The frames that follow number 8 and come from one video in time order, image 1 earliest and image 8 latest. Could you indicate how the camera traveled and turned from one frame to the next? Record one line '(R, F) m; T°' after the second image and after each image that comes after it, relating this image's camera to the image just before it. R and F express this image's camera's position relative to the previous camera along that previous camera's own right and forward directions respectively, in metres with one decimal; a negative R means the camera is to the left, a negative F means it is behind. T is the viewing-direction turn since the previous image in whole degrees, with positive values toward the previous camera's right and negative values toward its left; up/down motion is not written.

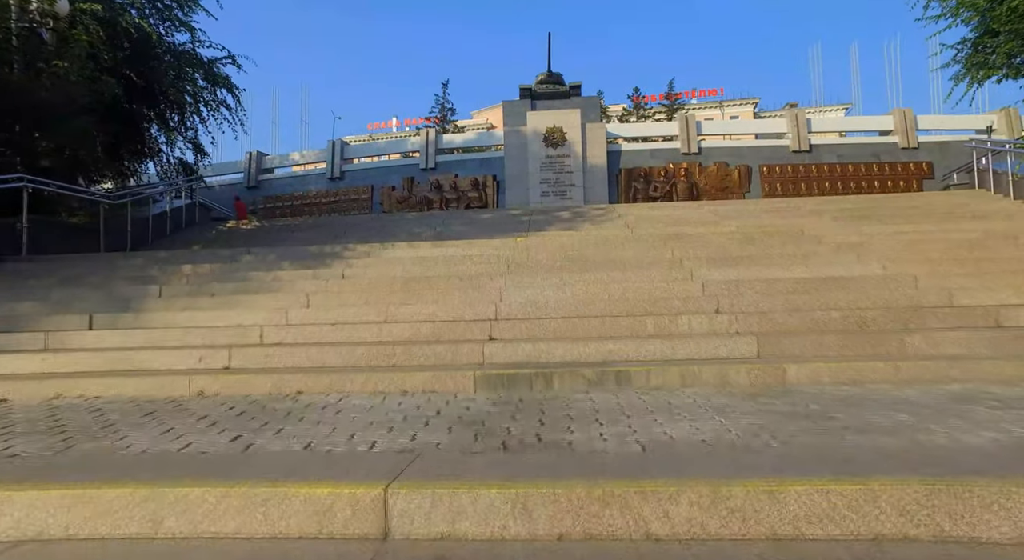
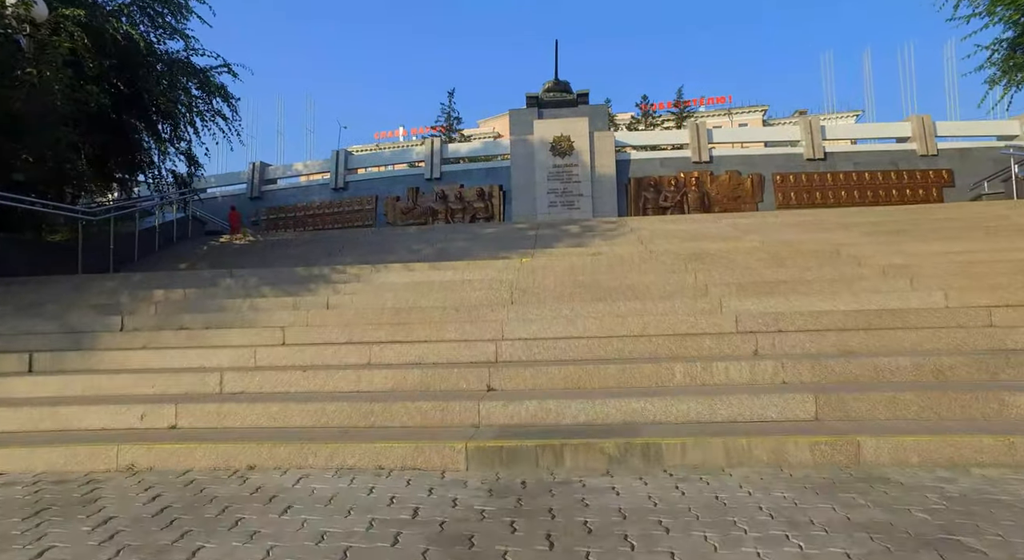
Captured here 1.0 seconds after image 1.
(0.0, +0.8) m; -1°
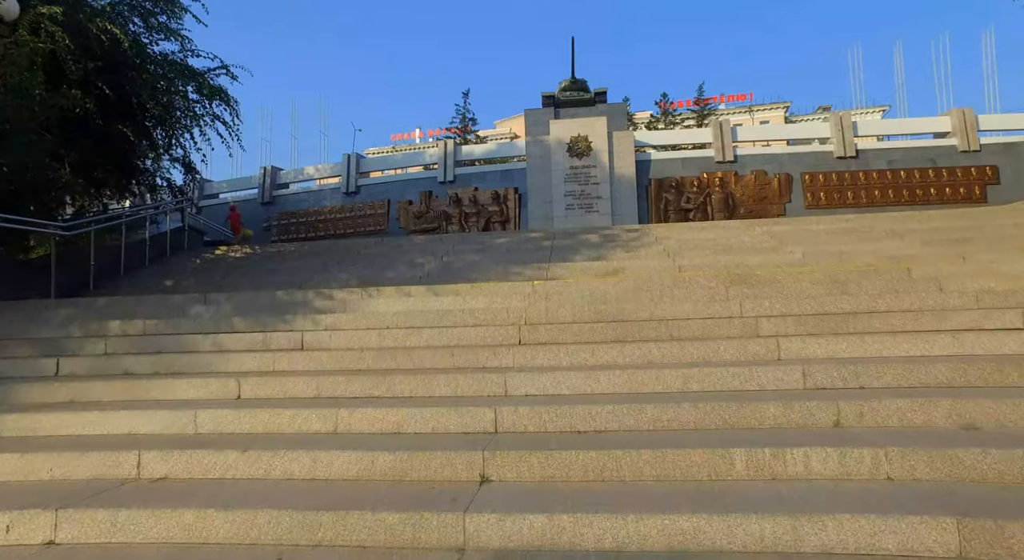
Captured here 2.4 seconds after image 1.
(+0.1, +1.2) m; -2°
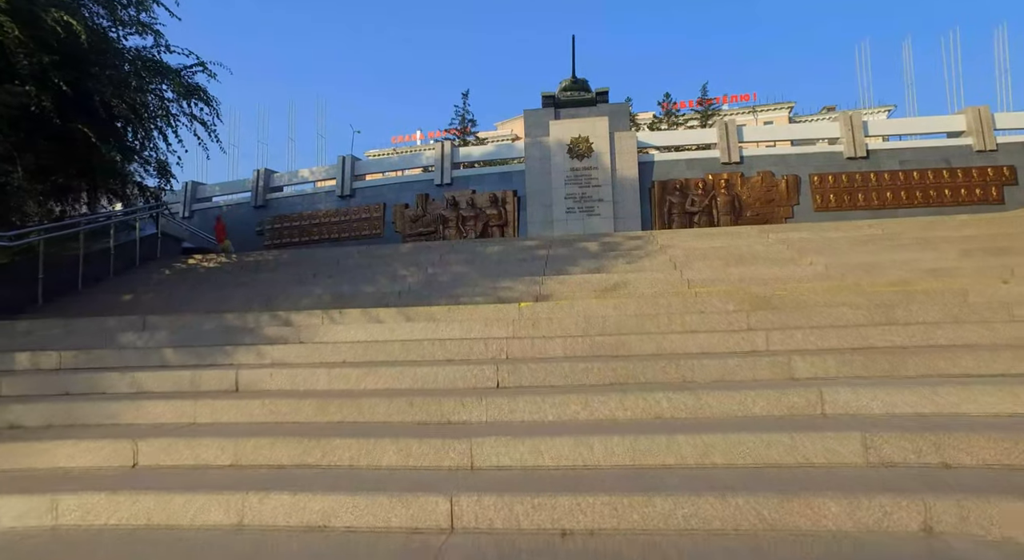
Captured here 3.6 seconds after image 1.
(+0.2, +1.1) m; 0°
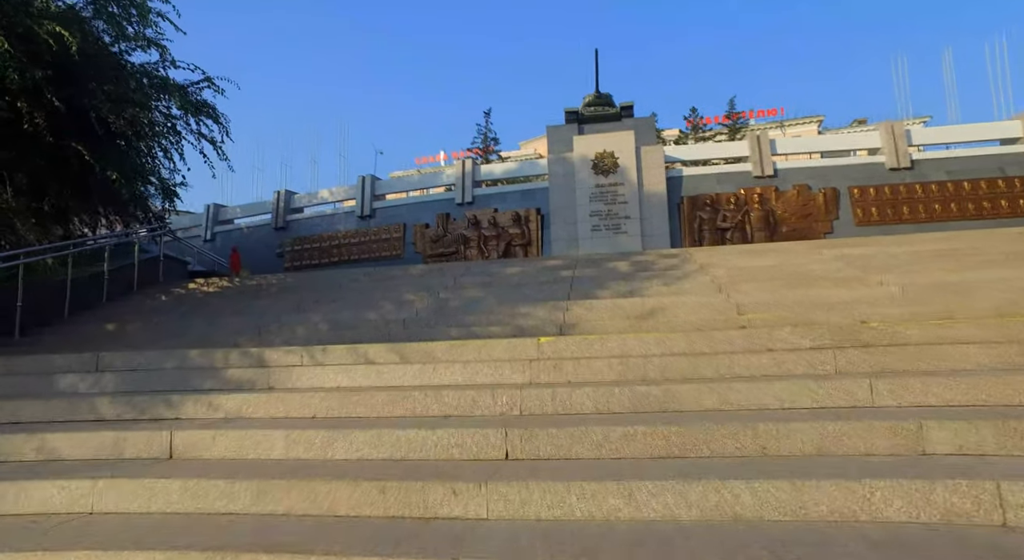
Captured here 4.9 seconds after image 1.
(+0.1, +1.2) m; -2°
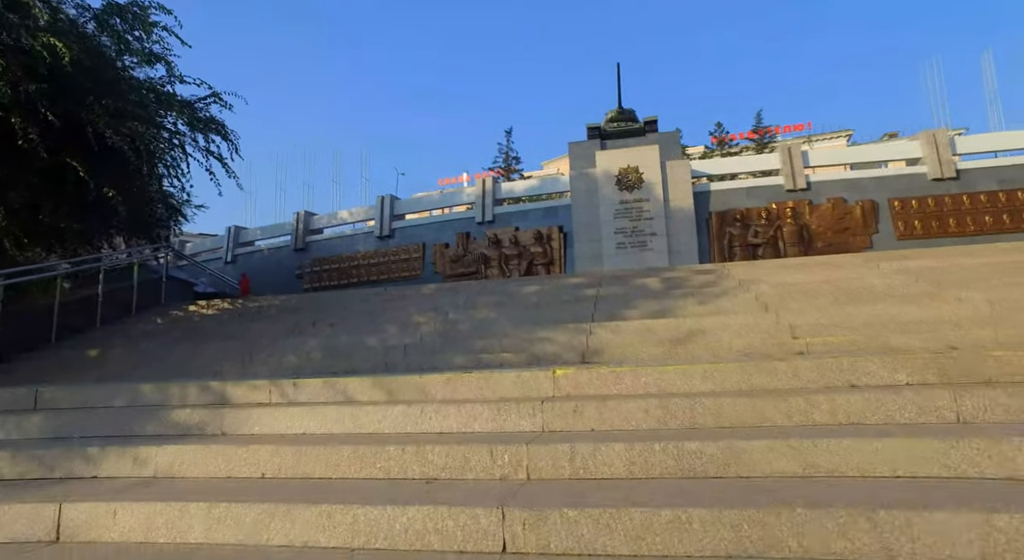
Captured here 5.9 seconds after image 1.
(+0.1, +1.0) m; -2°
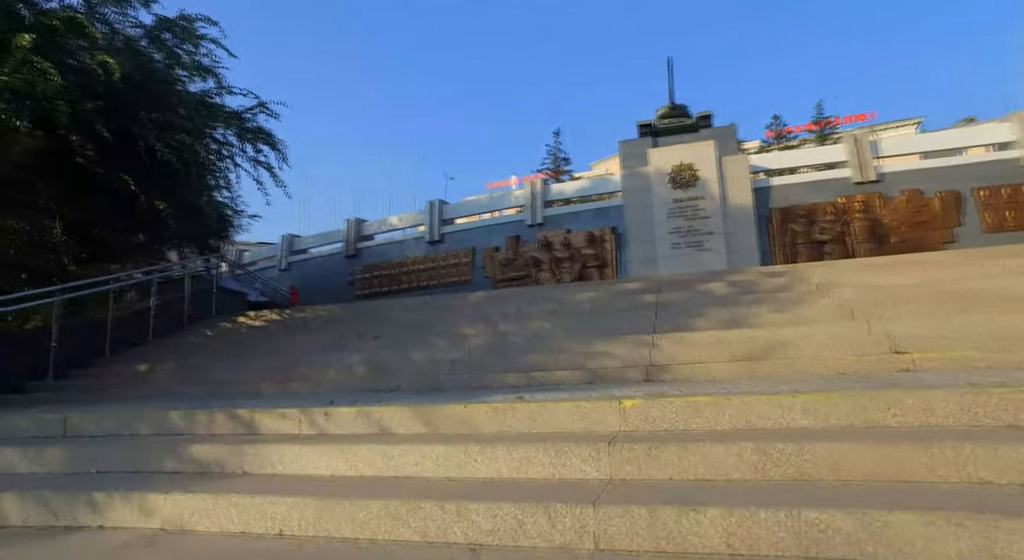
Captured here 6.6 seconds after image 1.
(0.0, +0.6) m; -4°
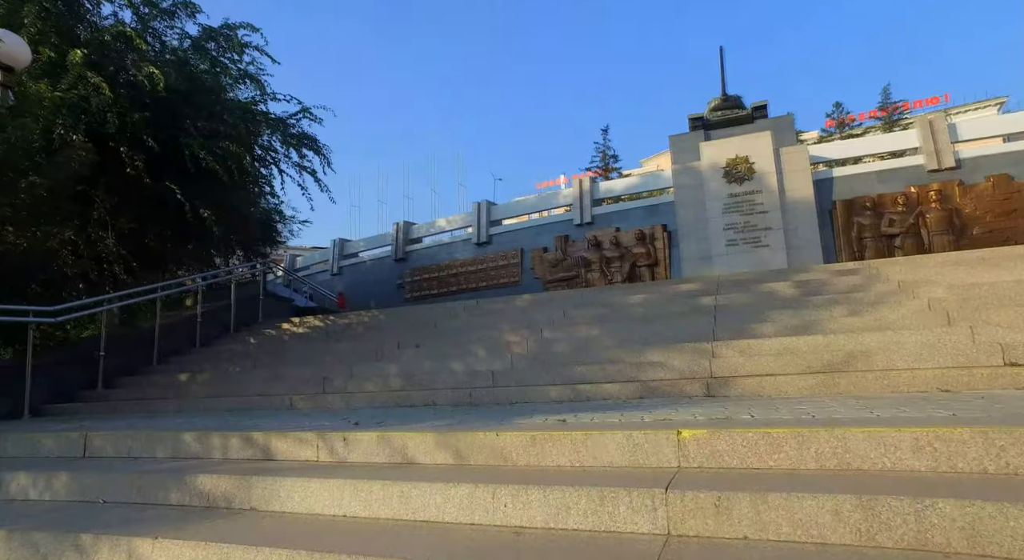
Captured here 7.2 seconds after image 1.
(+0.1, +0.5) m; -4°
